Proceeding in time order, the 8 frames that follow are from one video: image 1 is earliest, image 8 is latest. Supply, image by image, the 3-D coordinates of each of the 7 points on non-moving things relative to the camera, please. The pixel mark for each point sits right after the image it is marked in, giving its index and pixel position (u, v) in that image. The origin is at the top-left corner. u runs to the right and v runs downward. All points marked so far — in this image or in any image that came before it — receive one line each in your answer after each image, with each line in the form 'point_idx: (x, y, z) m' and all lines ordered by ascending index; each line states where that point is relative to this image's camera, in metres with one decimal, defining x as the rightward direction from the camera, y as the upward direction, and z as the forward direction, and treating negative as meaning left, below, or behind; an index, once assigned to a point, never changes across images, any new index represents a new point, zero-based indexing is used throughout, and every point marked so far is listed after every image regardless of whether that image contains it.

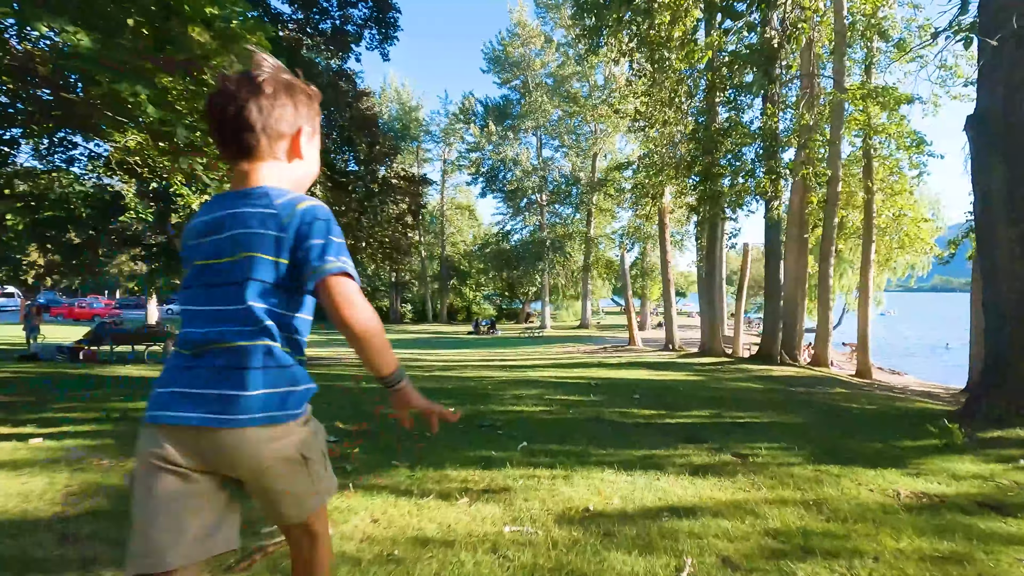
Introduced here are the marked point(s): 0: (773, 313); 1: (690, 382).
0: (+7.4, -0.7, +15.2) m
1: (+3.6, -1.9, +10.6) m
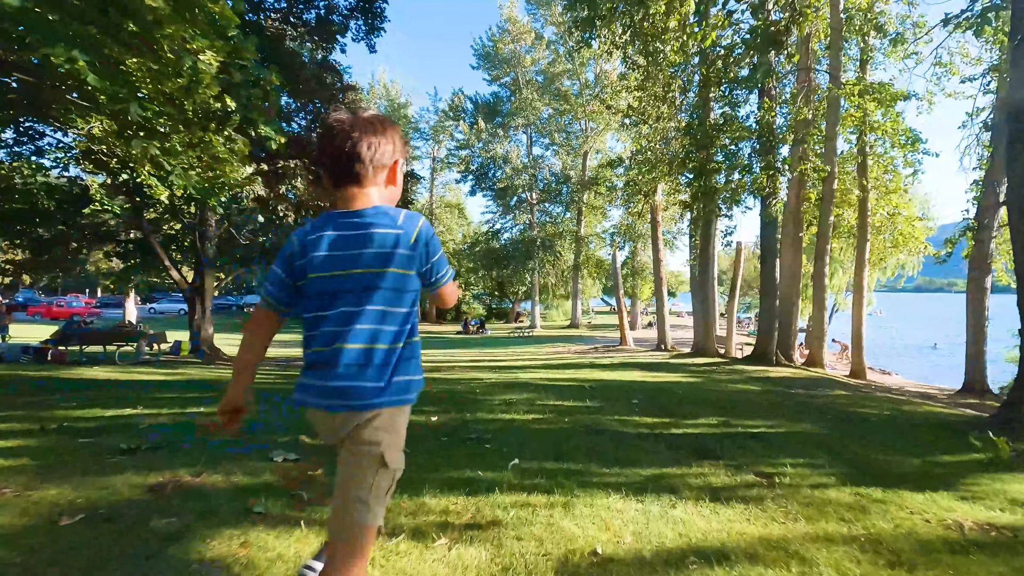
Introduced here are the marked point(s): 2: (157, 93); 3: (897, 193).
0: (+7.1, -0.7, +14.9) m
1: (+3.4, -1.8, +10.2) m
2: (-4.9, +2.7, +7.4) m
3: (+13.0, +3.2, +18.0) m
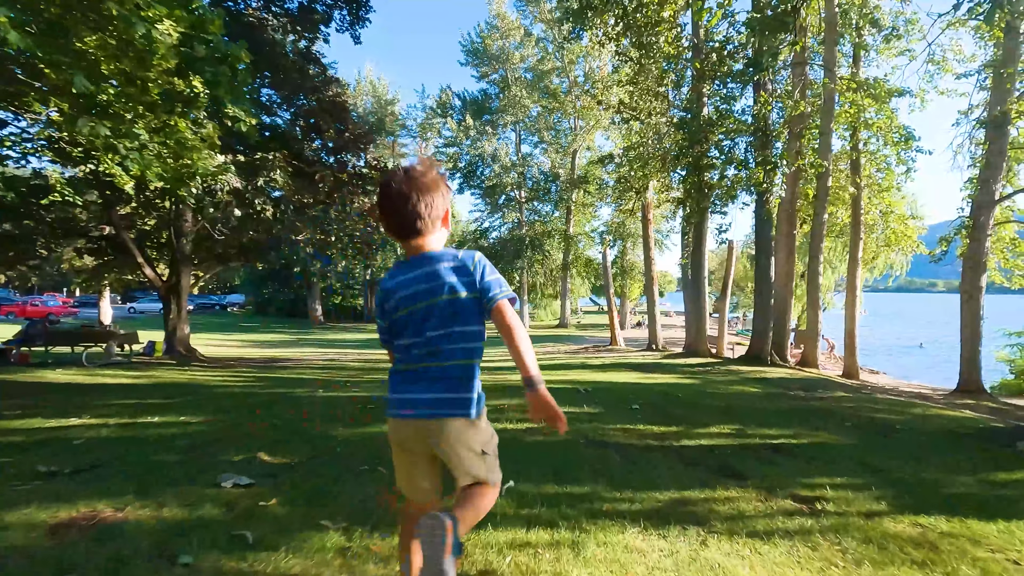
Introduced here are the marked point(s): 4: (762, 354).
0: (+6.8, -0.7, +14.6) m
1: (+3.2, -1.8, +9.8) m
2: (-5.0, +2.7, +6.8) m
3: (+12.6, +3.3, +17.9) m
4: (+6.8, -1.8, +14.6) m
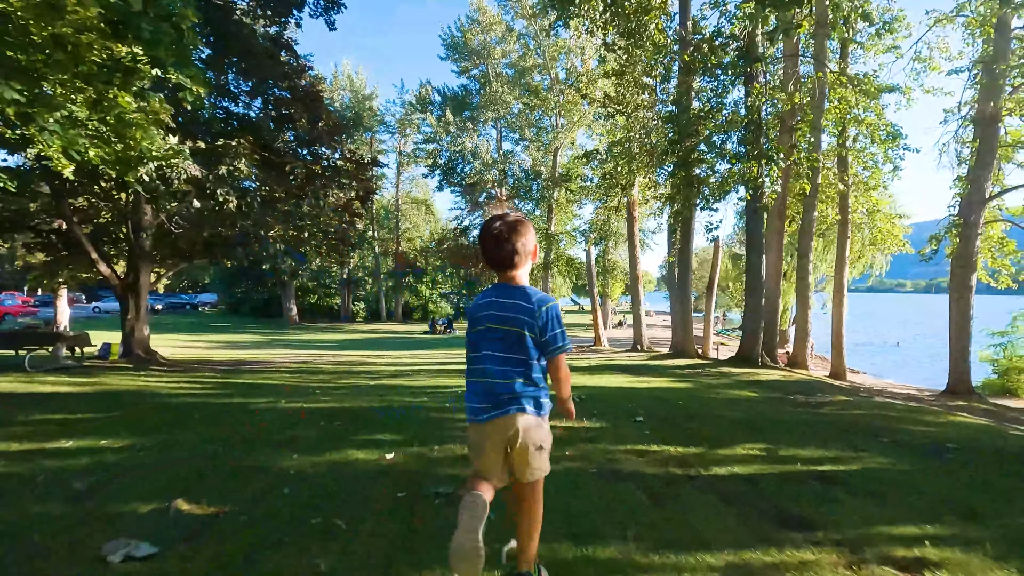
0: (+6.4, -0.7, +14.1) m
1: (+2.9, -1.8, +9.2) m
2: (-5.1, +2.7, +6.0) m
3: (+12.0, +3.3, +17.6) m
4: (+6.3, -1.8, +14.2) m
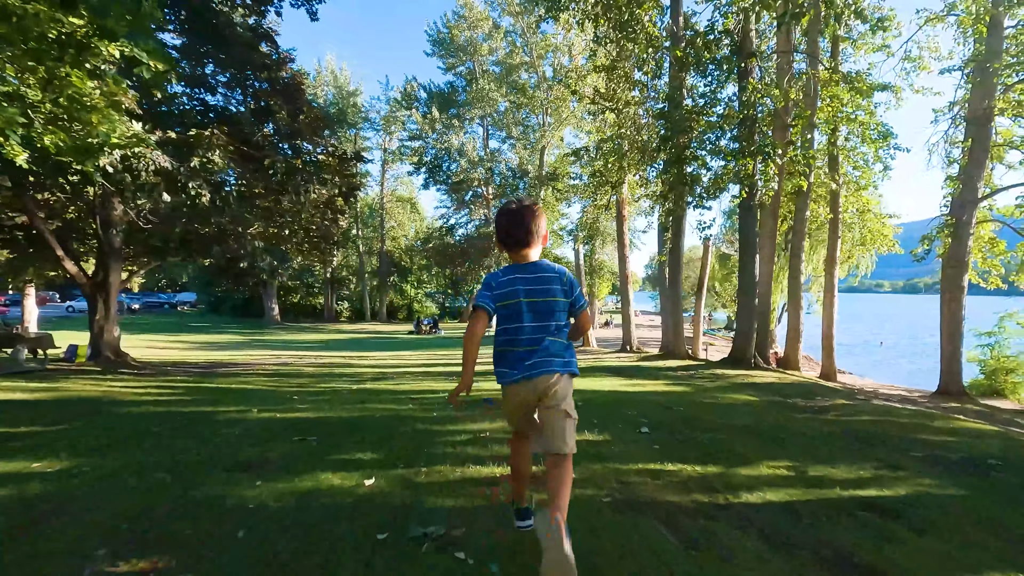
0: (+6.1, -0.7, +13.9) m
1: (+2.7, -1.8, +8.9) m
2: (-5.2, +2.8, +5.4) m
3: (+11.6, +3.3, +17.5) m
4: (+6.0, -1.8, +13.9) m
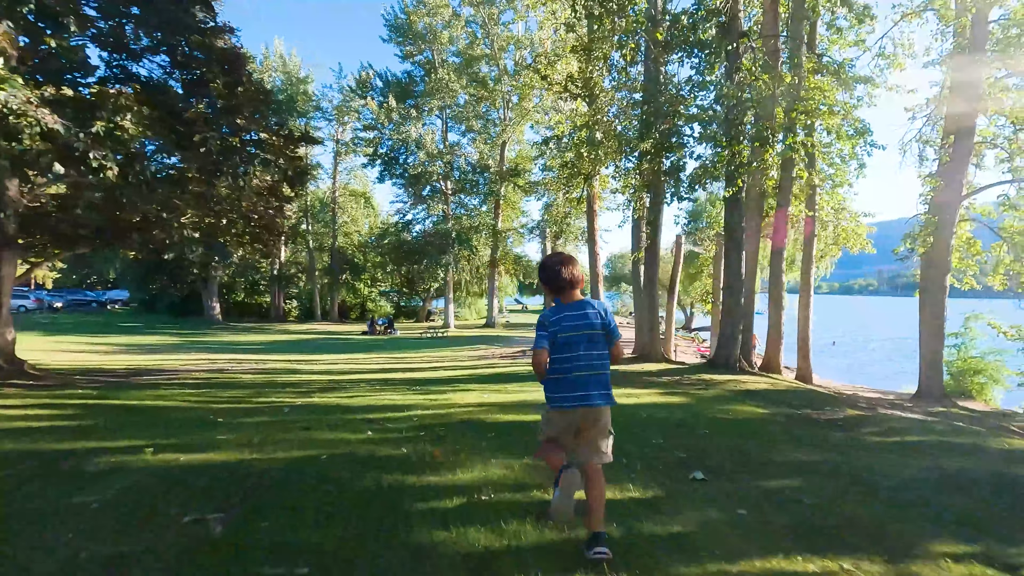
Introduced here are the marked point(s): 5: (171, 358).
0: (+5.3, -0.6, +13.0) m
1: (+2.4, -1.7, +7.8) m
2: (-5.2, +2.8, +3.6) m
3: (+10.6, +3.3, +17.1) m
4: (+5.3, -1.8, +13.1) m
5: (-11.9, -2.4, +18.8) m
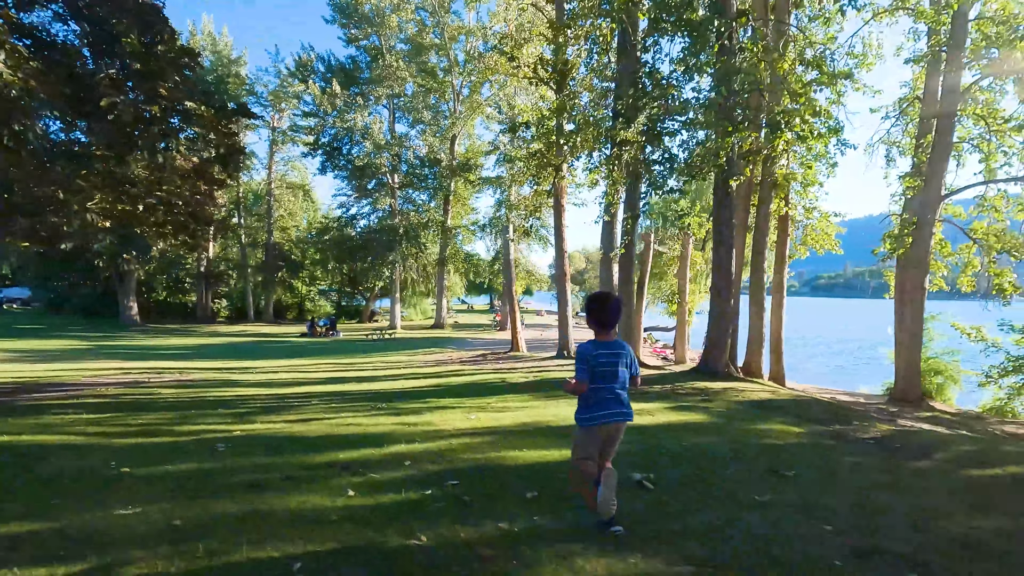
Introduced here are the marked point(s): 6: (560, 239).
0: (+4.7, -0.6, +12.2) m
1: (+2.4, -1.7, +6.6) m
2: (-4.7, +2.9, +1.7) m
3: (+9.5, +3.2, +16.8) m
4: (+4.6, -1.8, +12.2) m
5: (-13.1, -2.4, +16.0) m
6: (+1.7, +1.7, +19.3) m
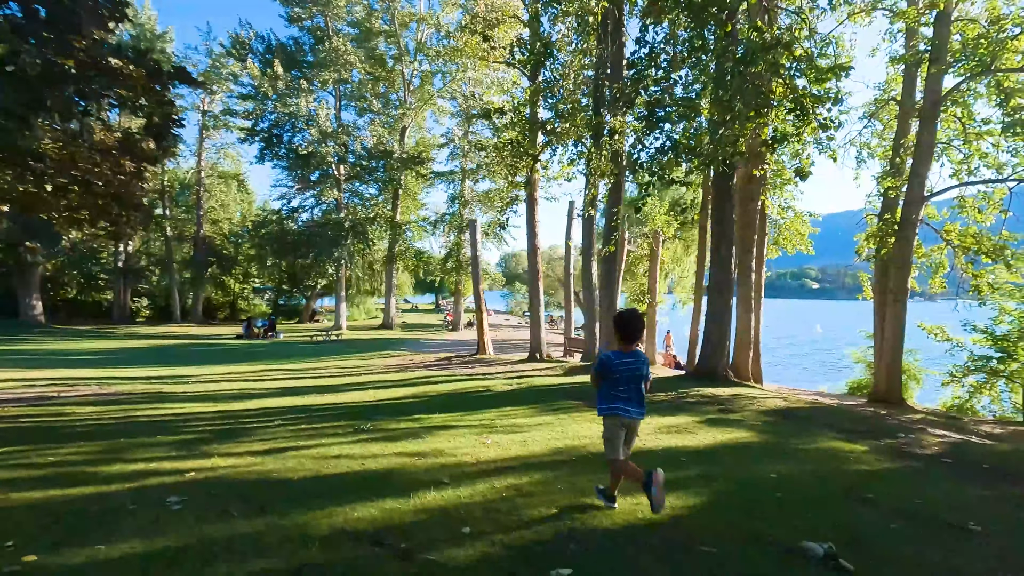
0: (+4.4, -0.6, +11.5) m
1: (+2.7, -1.7, +5.7) m
2: (-3.8, +2.9, 0.0) m
3: (+8.7, +3.2, +16.6) m
4: (+4.3, -1.8, +11.5) m
5: (-13.7, -2.3, +13.4) m
6: (+0.6, +1.8, +18.2) m
